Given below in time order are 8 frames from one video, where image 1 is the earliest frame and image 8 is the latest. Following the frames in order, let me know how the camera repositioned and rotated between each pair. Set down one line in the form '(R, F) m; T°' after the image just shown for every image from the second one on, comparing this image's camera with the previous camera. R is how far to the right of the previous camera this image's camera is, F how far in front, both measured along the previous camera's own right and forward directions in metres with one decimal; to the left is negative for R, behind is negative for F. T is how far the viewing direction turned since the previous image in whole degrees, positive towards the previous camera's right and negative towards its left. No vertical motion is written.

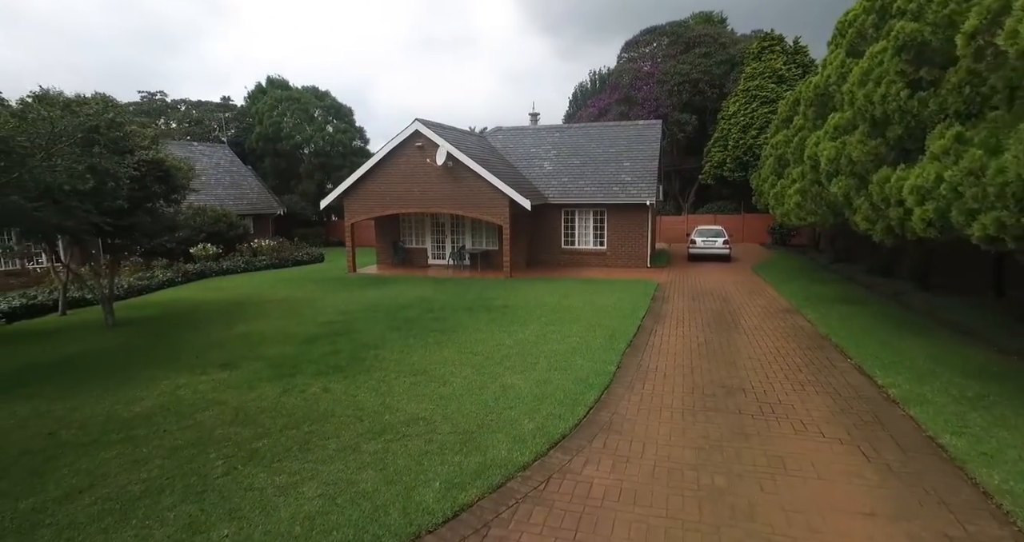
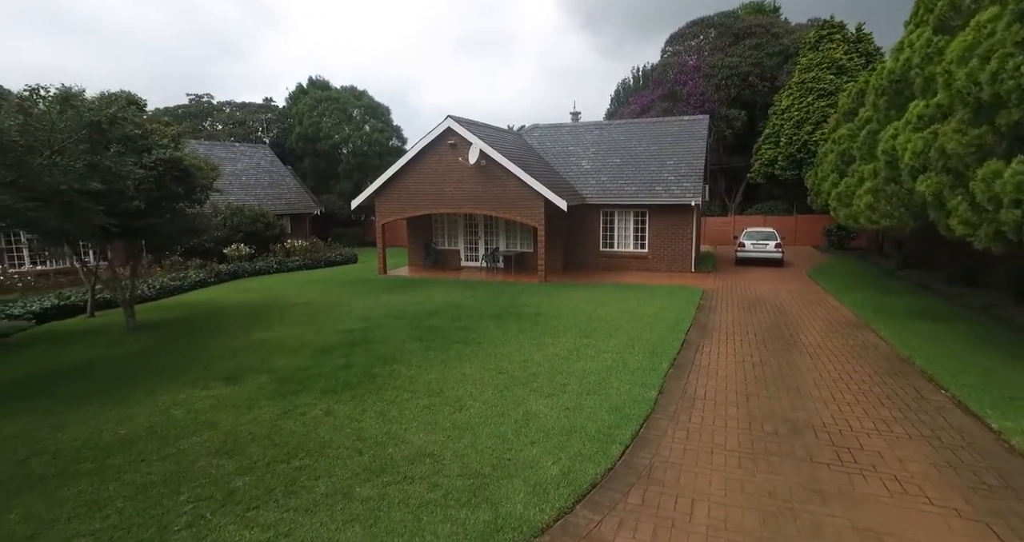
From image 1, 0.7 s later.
(+0.2, +0.9) m; -4°
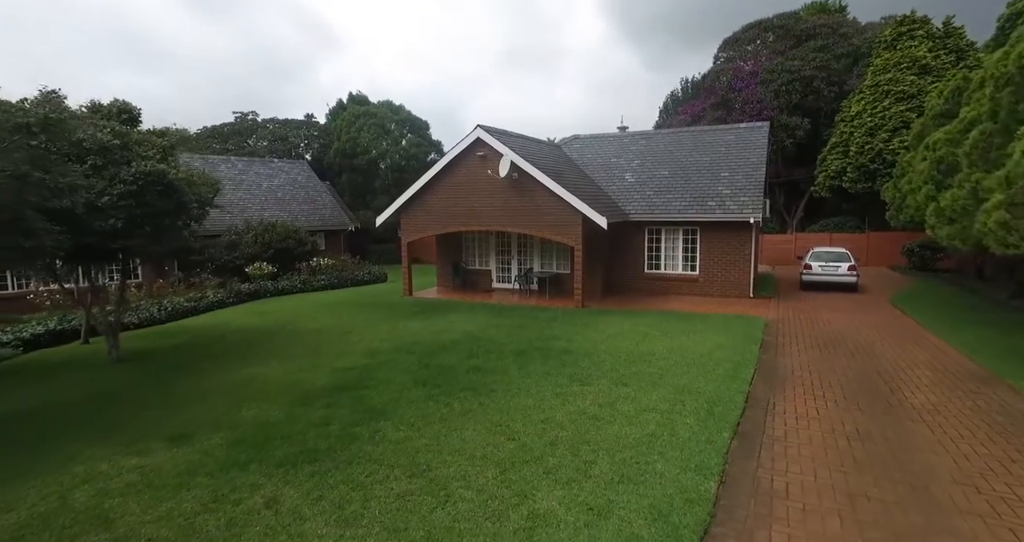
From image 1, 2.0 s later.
(+0.4, +1.8) m; -5°
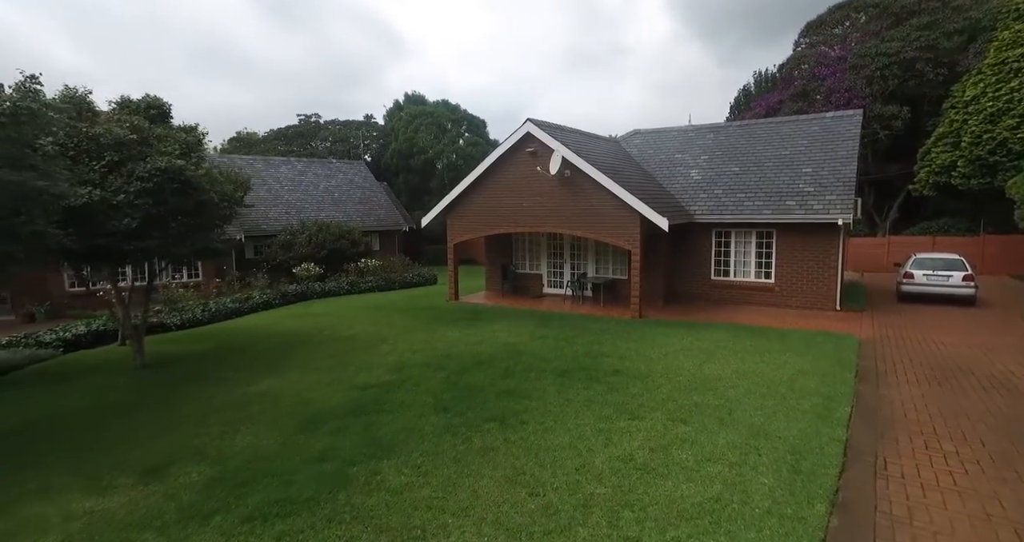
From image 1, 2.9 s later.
(+0.3, +1.3) m; -6°
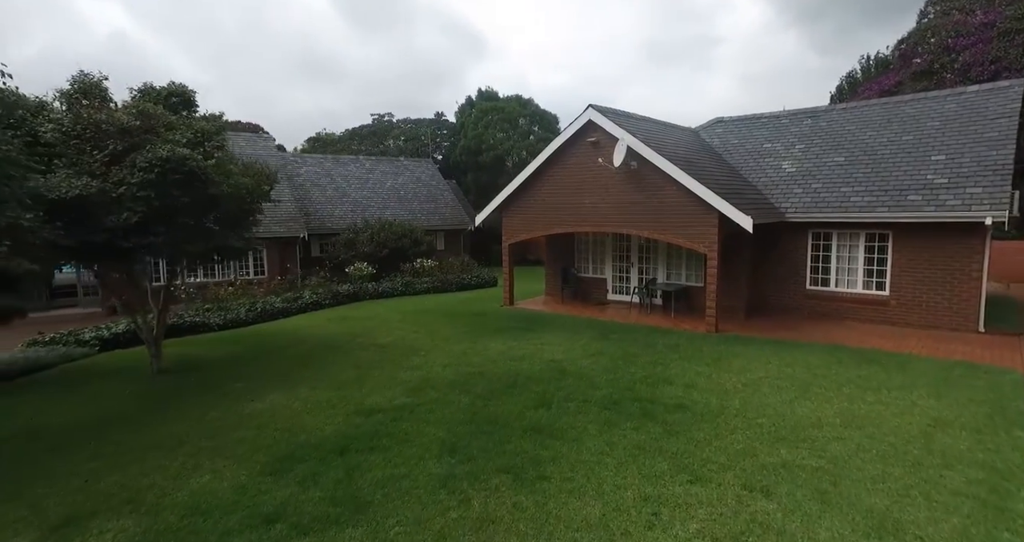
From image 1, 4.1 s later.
(+0.6, +1.7) m; -8°
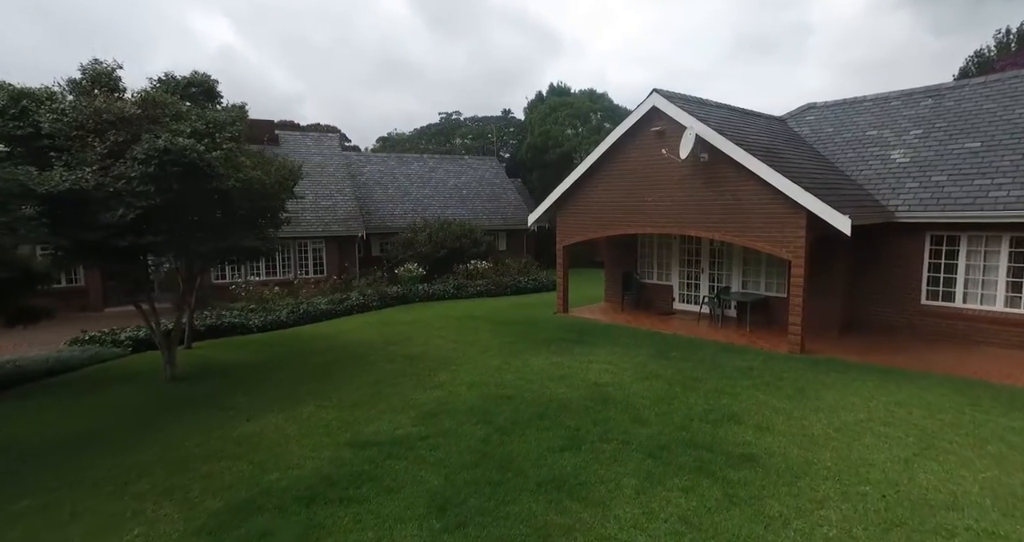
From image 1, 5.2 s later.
(+0.6, +1.4) m; -8°
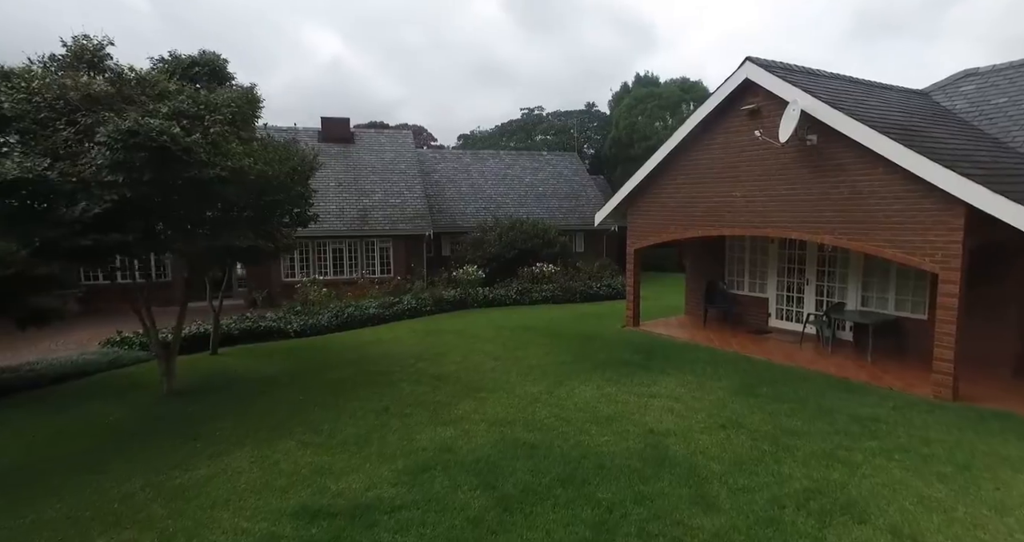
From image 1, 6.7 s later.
(+0.7, +1.9) m; -9°
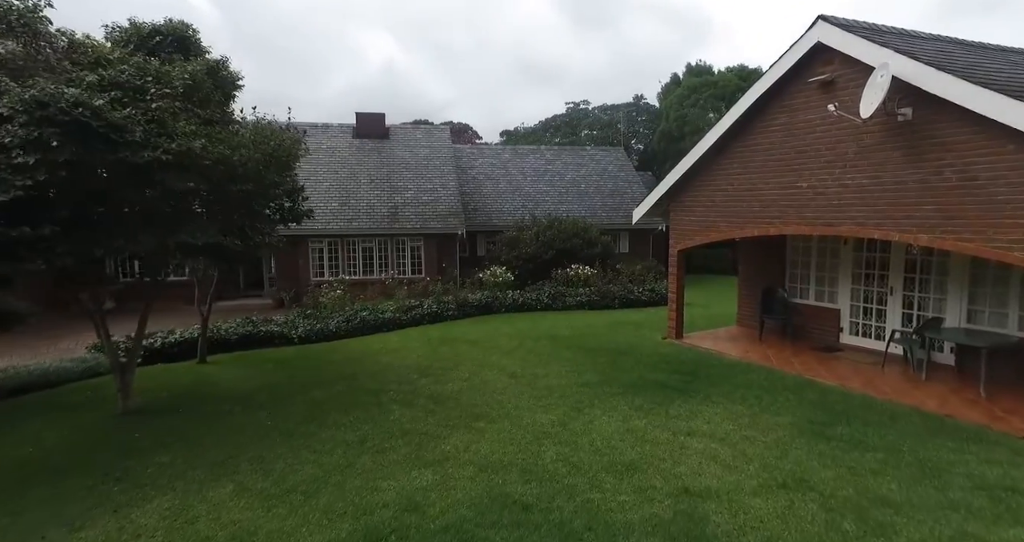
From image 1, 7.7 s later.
(+0.5, +1.6) m; -5°
